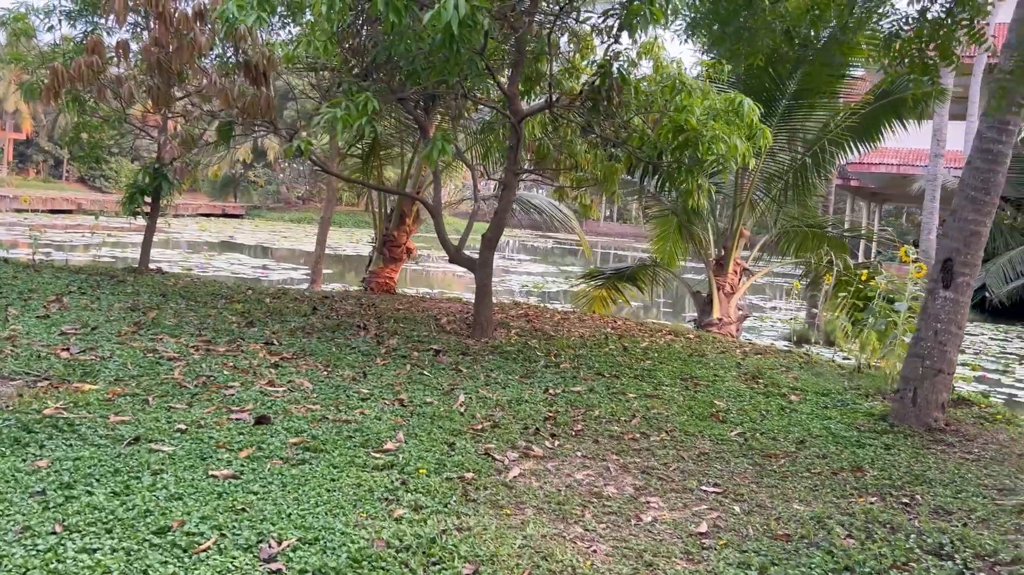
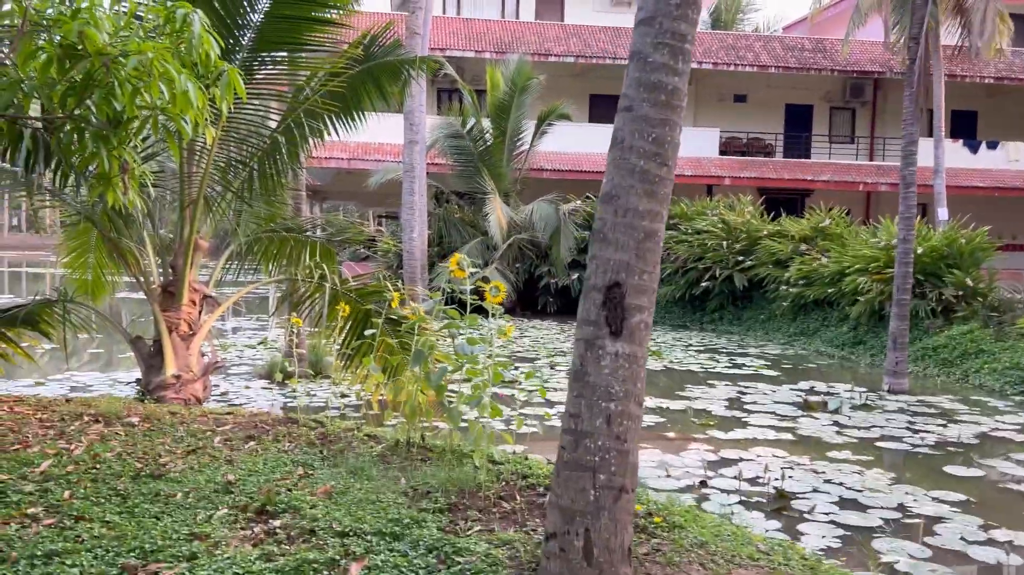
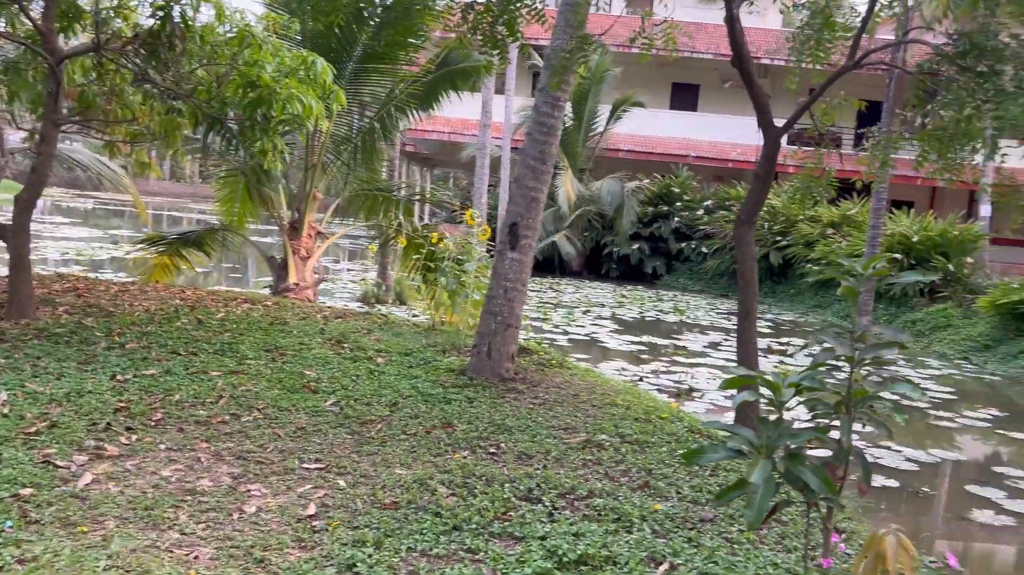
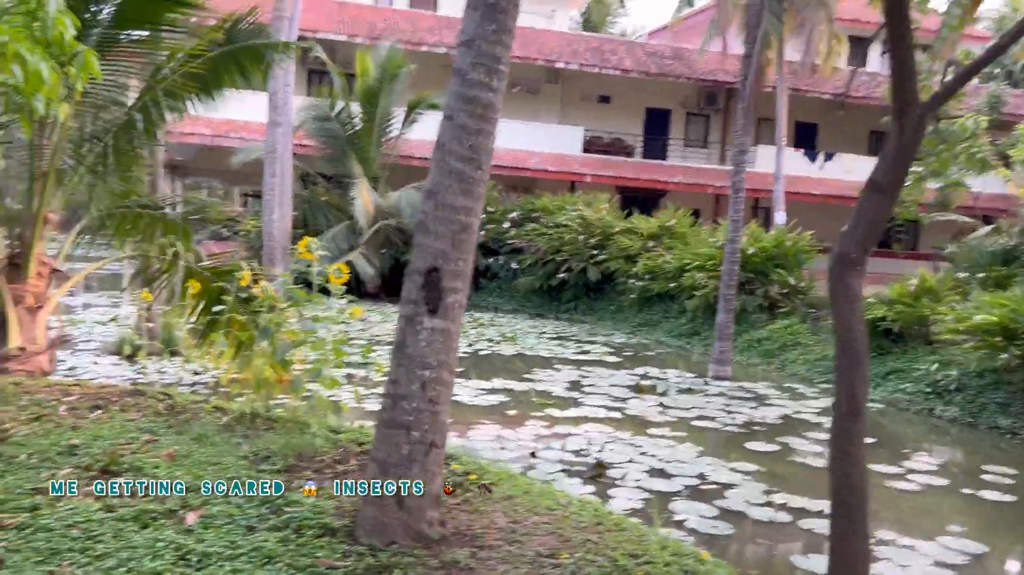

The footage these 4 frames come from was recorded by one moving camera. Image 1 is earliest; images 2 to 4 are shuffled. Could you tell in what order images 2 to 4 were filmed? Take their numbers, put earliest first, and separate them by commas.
3, 4, 2
